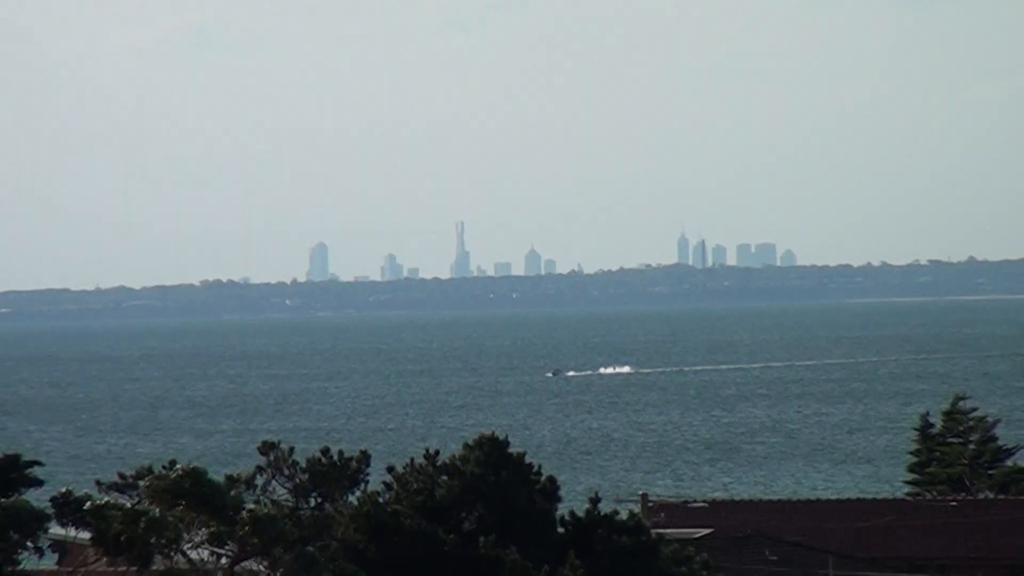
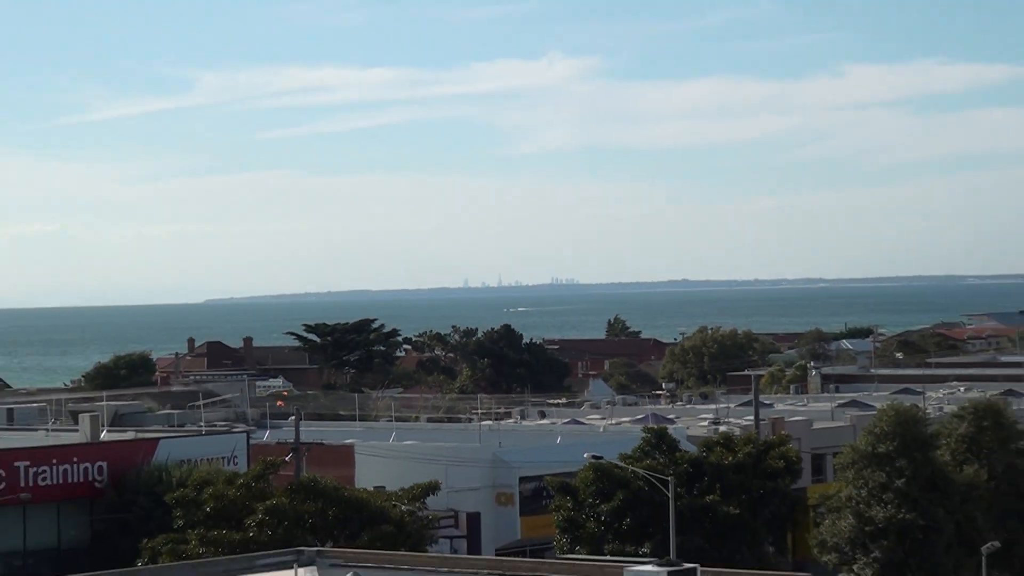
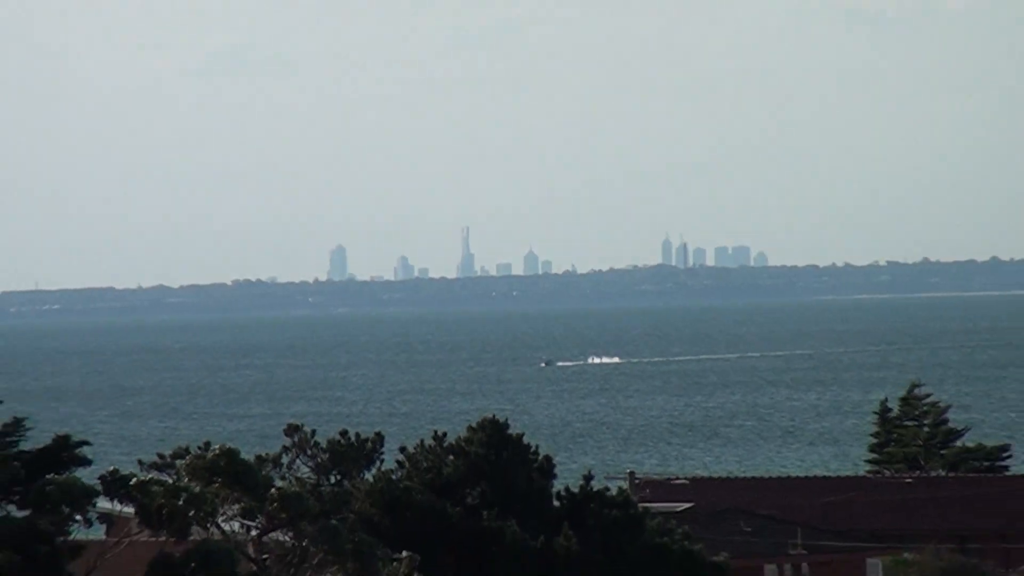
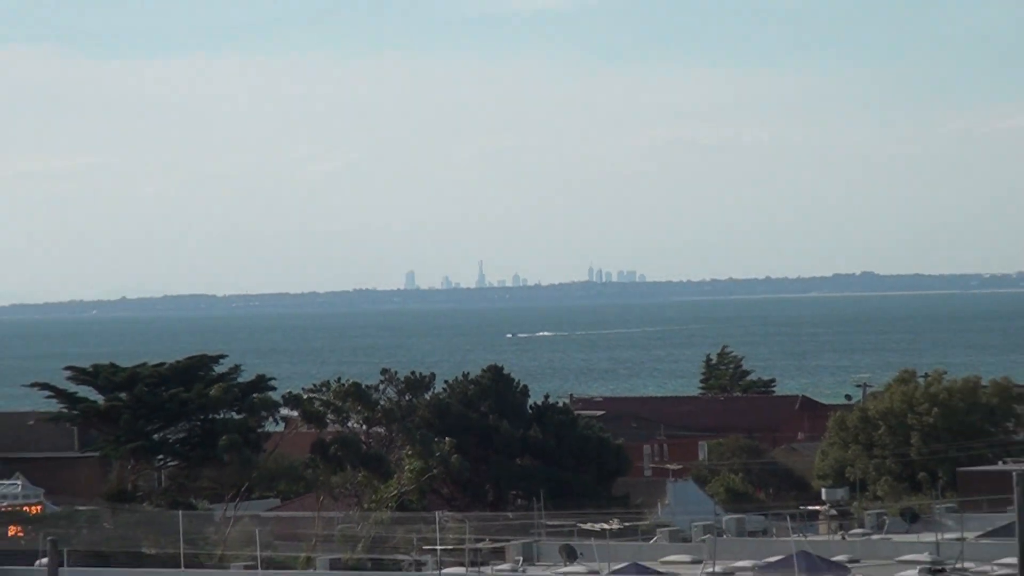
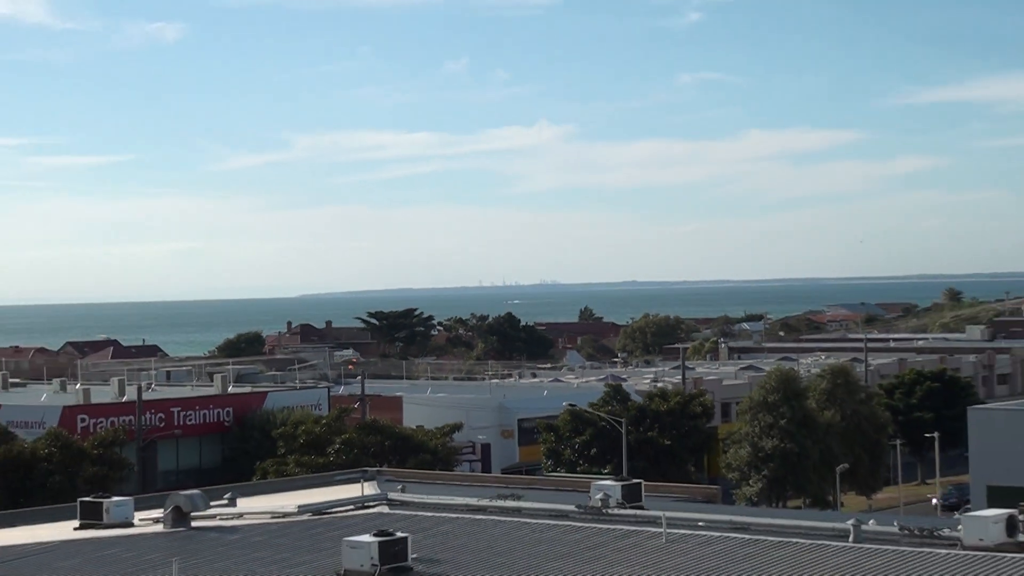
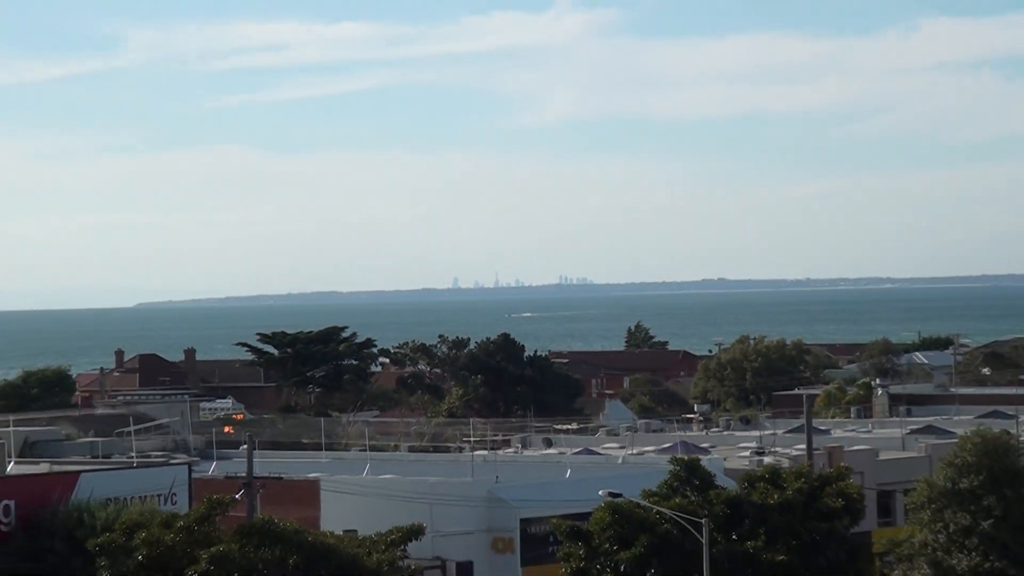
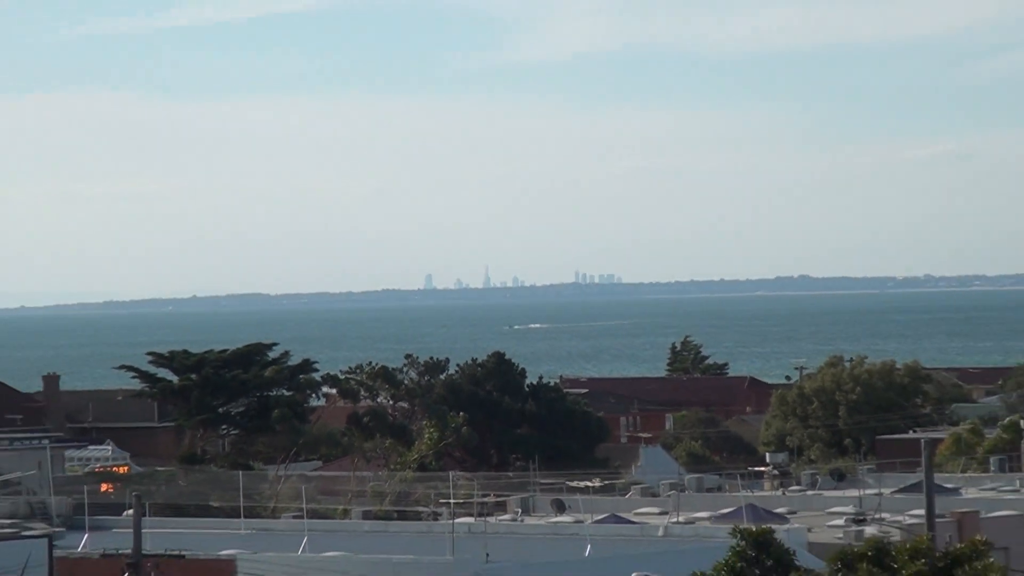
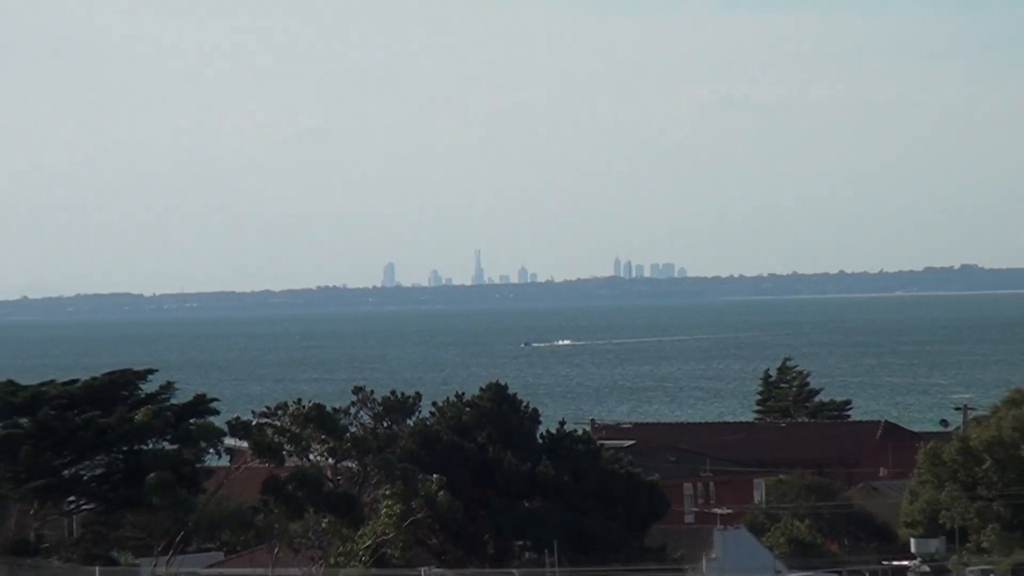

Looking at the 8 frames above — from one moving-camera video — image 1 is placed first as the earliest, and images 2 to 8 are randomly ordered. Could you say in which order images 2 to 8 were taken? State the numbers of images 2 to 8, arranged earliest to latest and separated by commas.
3, 8, 4, 7, 6, 2, 5
